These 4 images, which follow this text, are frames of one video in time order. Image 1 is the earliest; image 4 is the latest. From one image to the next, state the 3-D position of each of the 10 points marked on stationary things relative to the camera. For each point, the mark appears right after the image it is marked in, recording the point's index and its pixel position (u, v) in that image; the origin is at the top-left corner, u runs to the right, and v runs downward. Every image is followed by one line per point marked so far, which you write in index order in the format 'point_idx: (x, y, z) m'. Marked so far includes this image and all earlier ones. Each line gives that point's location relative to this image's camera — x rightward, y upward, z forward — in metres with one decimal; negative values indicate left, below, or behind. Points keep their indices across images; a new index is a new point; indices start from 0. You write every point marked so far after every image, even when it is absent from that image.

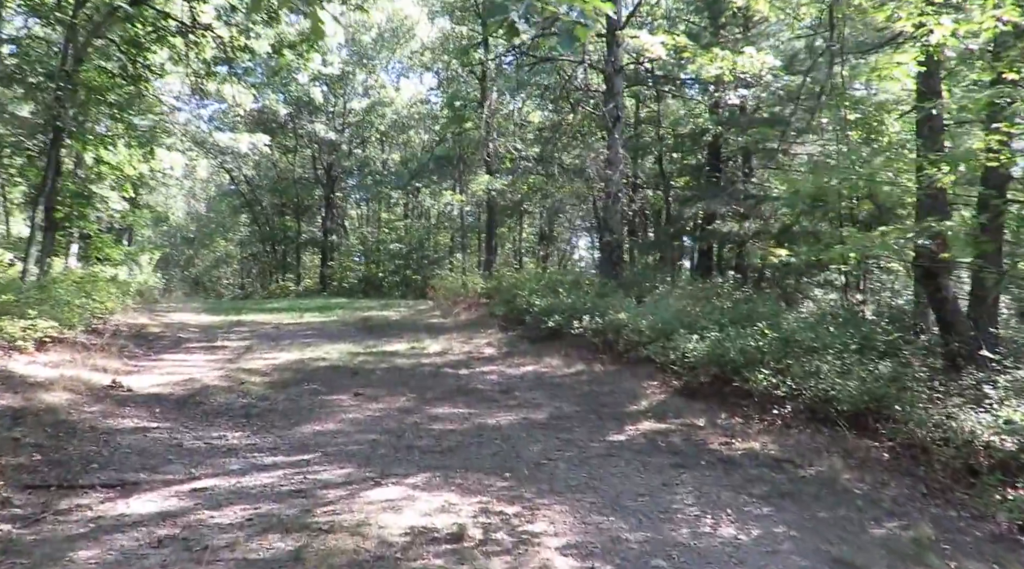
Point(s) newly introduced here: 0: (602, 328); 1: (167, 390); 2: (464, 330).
0: (+1.1, -0.5, +9.7) m
1: (-3.1, -1.0, +7.2) m
2: (-0.8, -0.8, +13.0) m
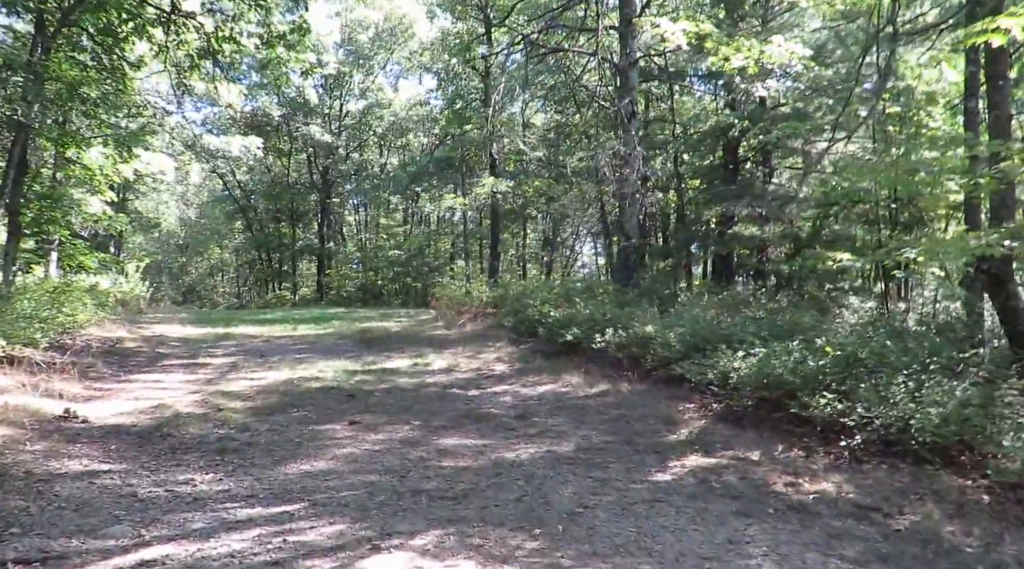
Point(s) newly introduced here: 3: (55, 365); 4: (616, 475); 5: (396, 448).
0: (+1.3, -0.6, +8.7) m
1: (-3.0, -1.0, +6.2) m
2: (-0.6, -0.9, +12.0) m
3: (-4.7, -0.8, +8.1) m
4: (+0.7, -1.3, +5.3) m
5: (-0.8, -1.2, +5.7) m
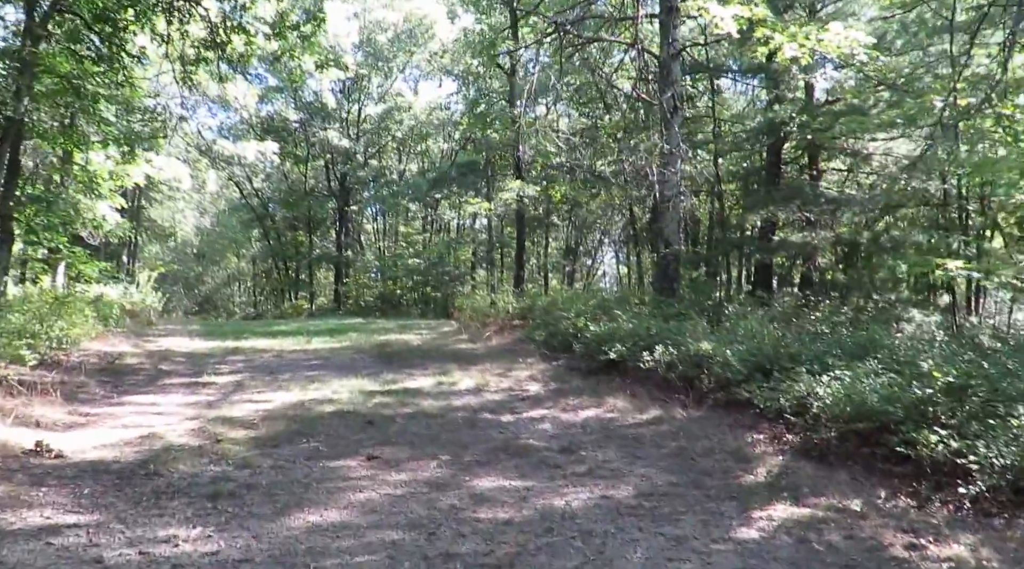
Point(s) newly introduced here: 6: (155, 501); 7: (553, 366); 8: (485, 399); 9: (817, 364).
0: (+1.6, -0.7, +7.7) m
1: (-2.7, -1.1, +5.3) m
2: (-0.2, -1.1, +11.1) m
3: (-4.4, -0.9, +7.3) m
4: (+1.0, -1.4, +4.4) m
5: (-0.5, -1.3, +4.8) m
6: (-2.0, -1.2, +4.5) m
7: (+0.5, -1.0, +10.1) m
8: (-0.3, -1.2, +8.1) m
9: (+2.7, -0.7, +6.9) m
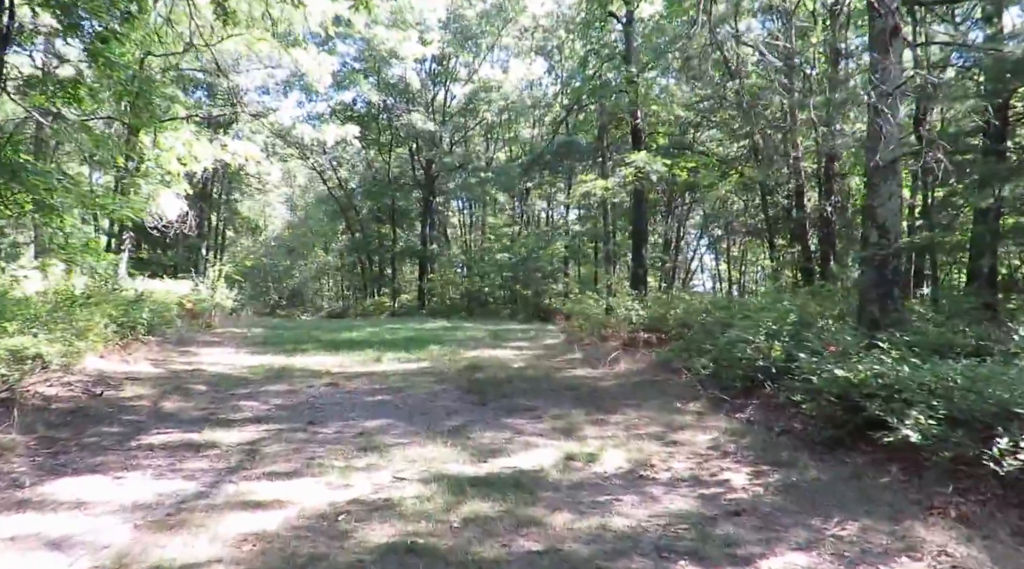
0: (+2.7, -0.8, +3.8) m
1: (-1.9, -1.2, +1.9) m
2: (+1.2, -1.1, +7.4) m
3: (-3.3, -1.0, +4.1) m
4: (+1.7, -1.5, +0.6) m
5: (+0.2, -1.4, +1.2) m
6: (-1.3, -1.3, +1.0) m
7: (+1.9, -1.1, +6.3) m
8: (+0.8, -1.2, +4.4) m
9: (+3.6, -0.8, +2.9) m
